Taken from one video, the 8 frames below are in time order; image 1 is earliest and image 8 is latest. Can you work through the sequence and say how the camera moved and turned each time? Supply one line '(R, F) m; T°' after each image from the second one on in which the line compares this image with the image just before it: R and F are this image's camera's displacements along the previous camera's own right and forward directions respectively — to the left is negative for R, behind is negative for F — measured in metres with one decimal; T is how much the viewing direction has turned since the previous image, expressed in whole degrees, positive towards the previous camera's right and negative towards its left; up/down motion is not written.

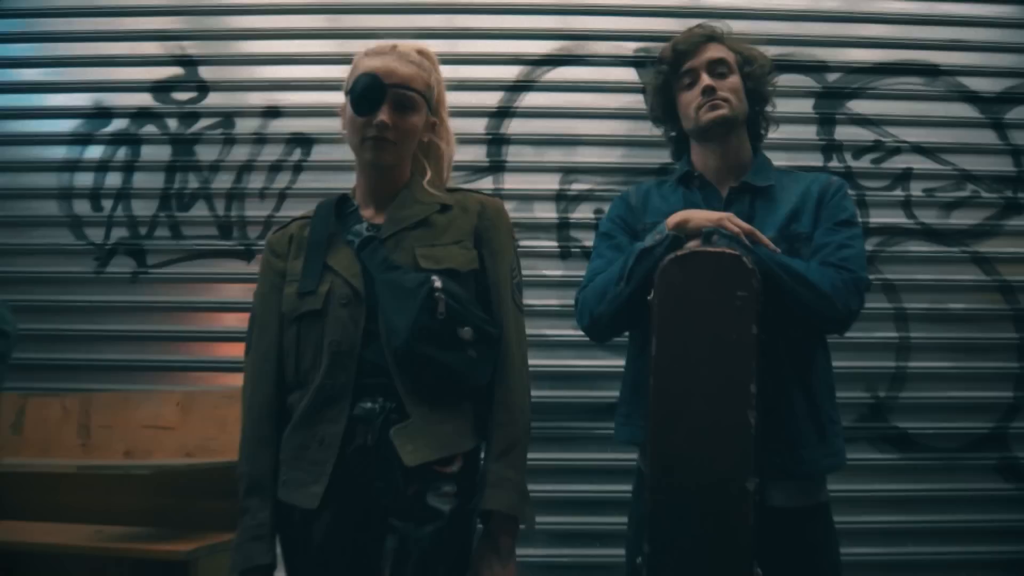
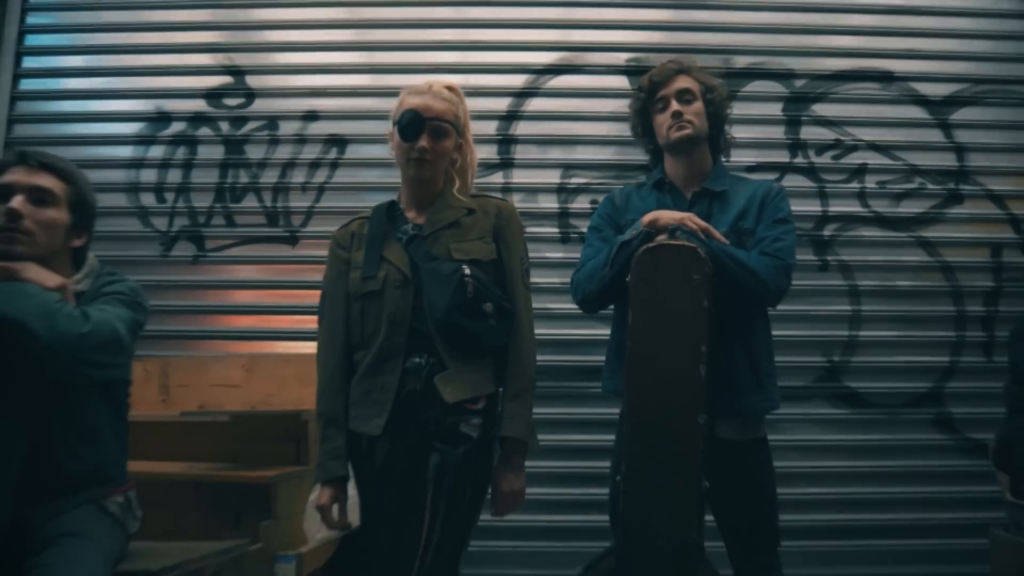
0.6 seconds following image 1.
(0.0, -0.5) m; 0°
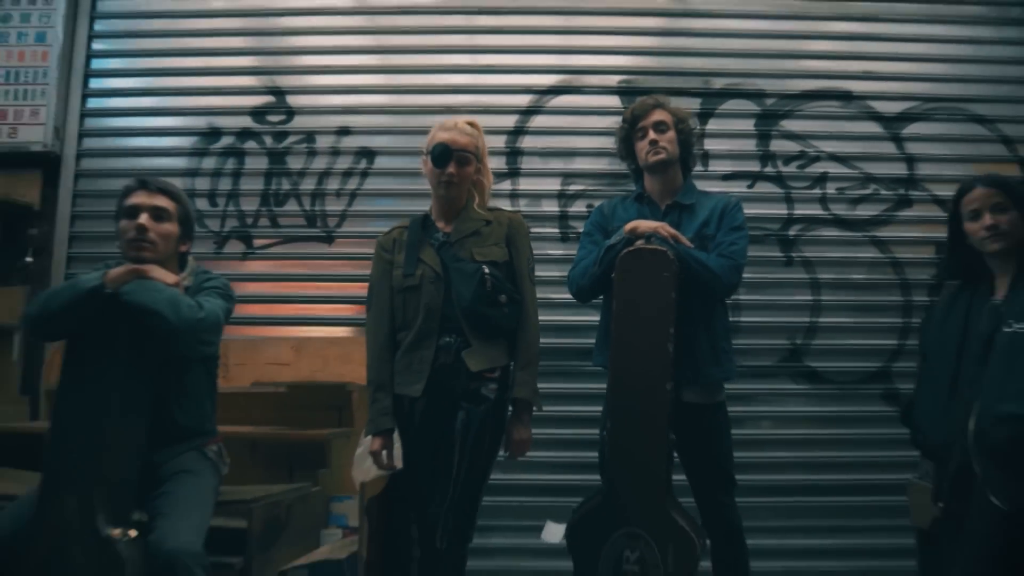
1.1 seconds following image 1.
(0.0, -0.5) m; 0°
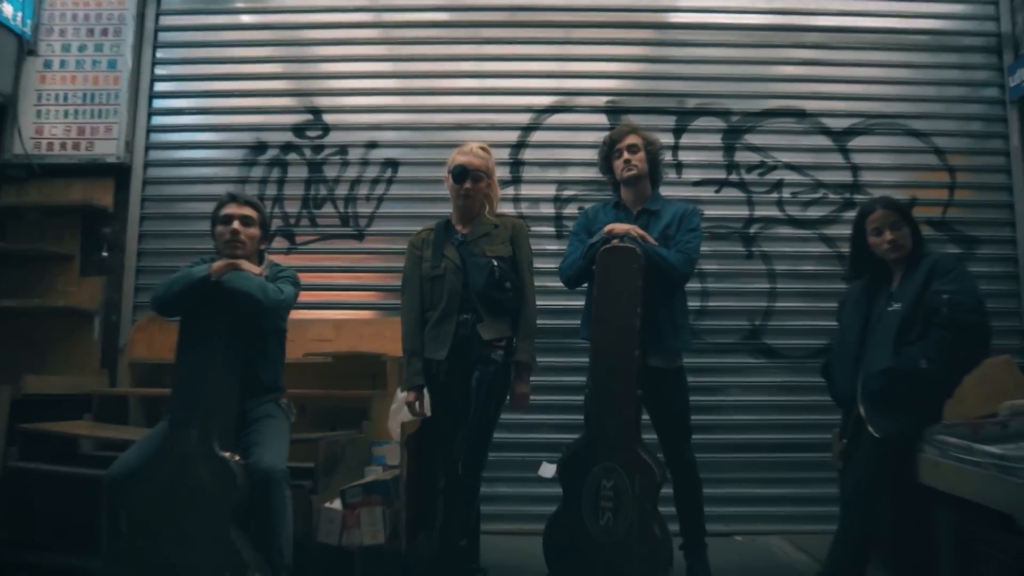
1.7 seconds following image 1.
(0.0, -0.7) m; 0°
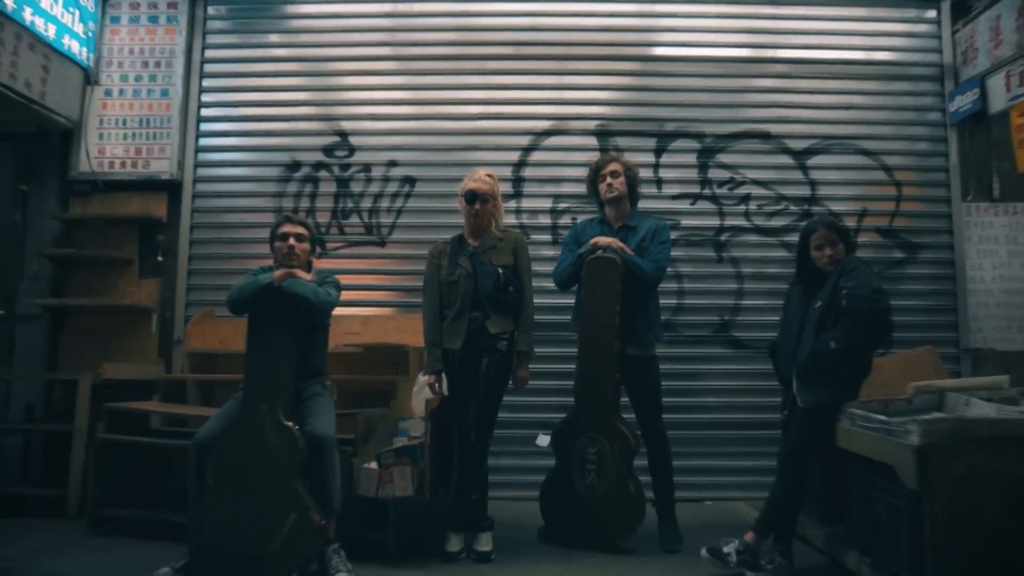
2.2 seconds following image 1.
(0.0, -0.7) m; 0°
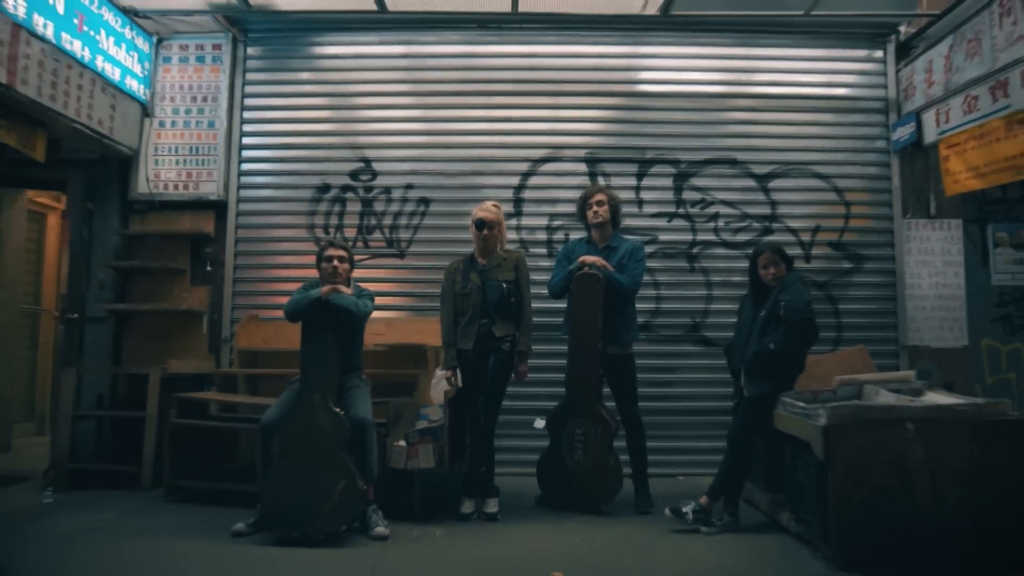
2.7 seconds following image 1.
(0.0, -0.8) m; 0°
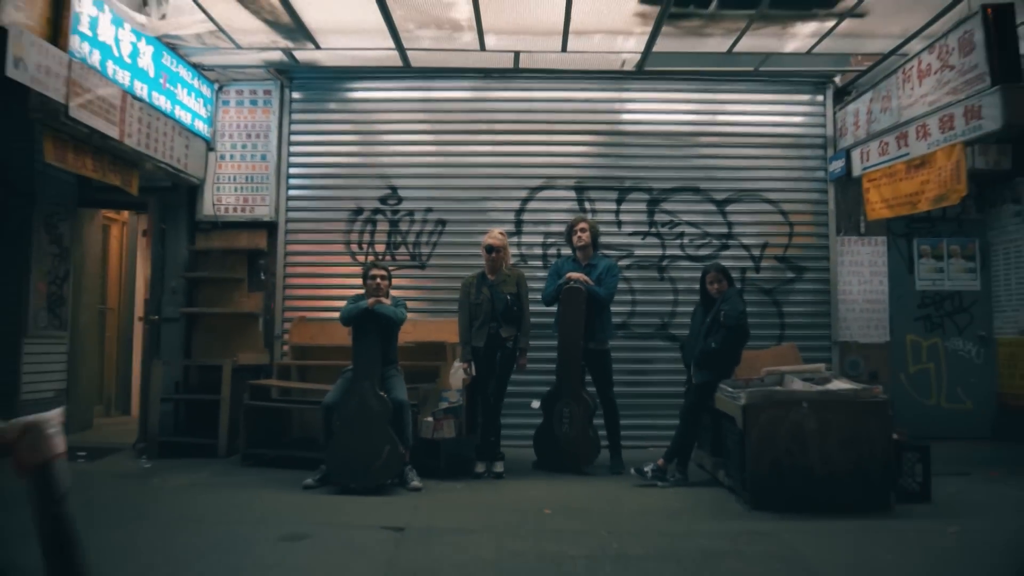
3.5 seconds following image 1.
(0.0, -1.3) m; 0°
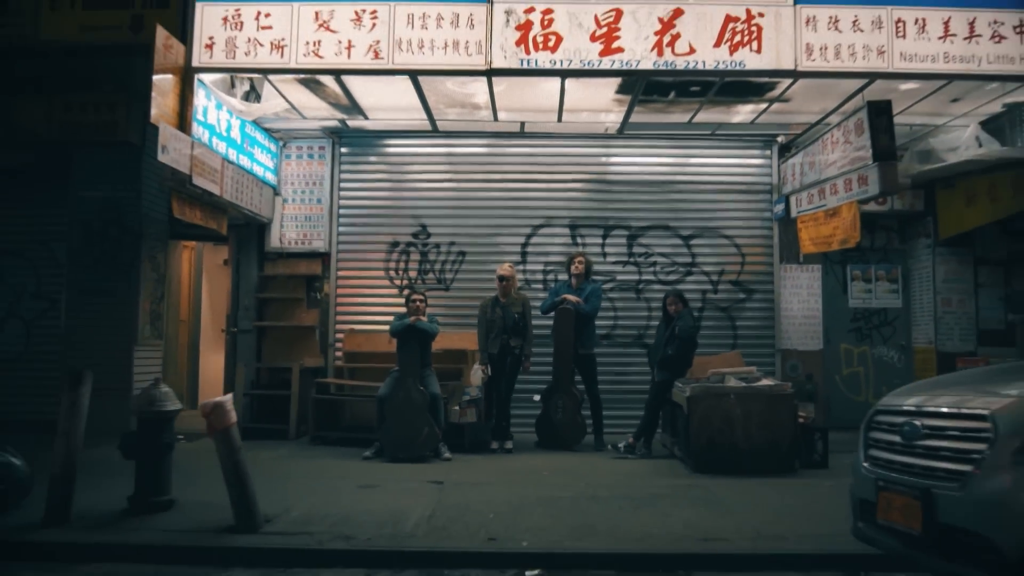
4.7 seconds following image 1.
(0.0, -1.8) m; 0°
